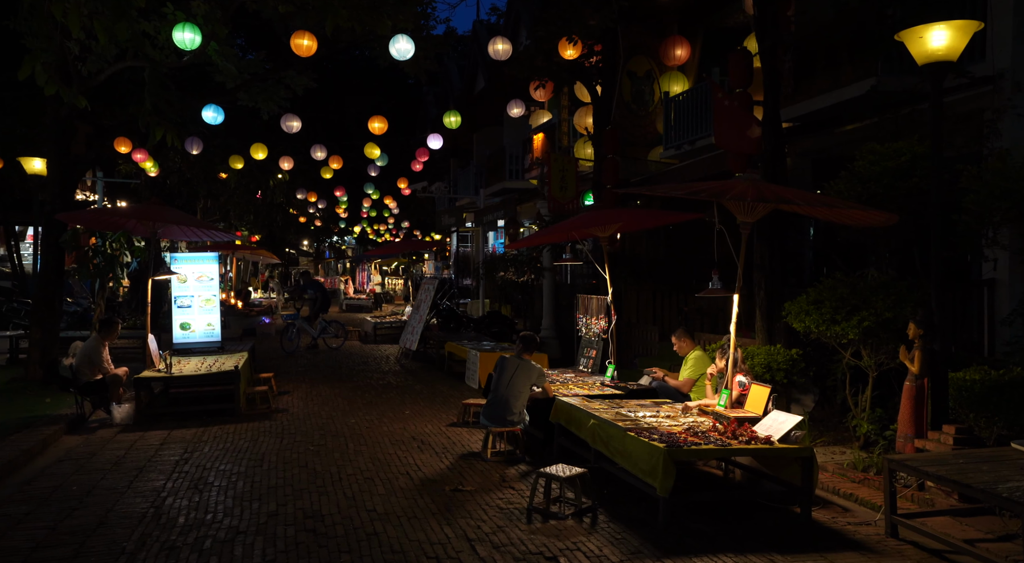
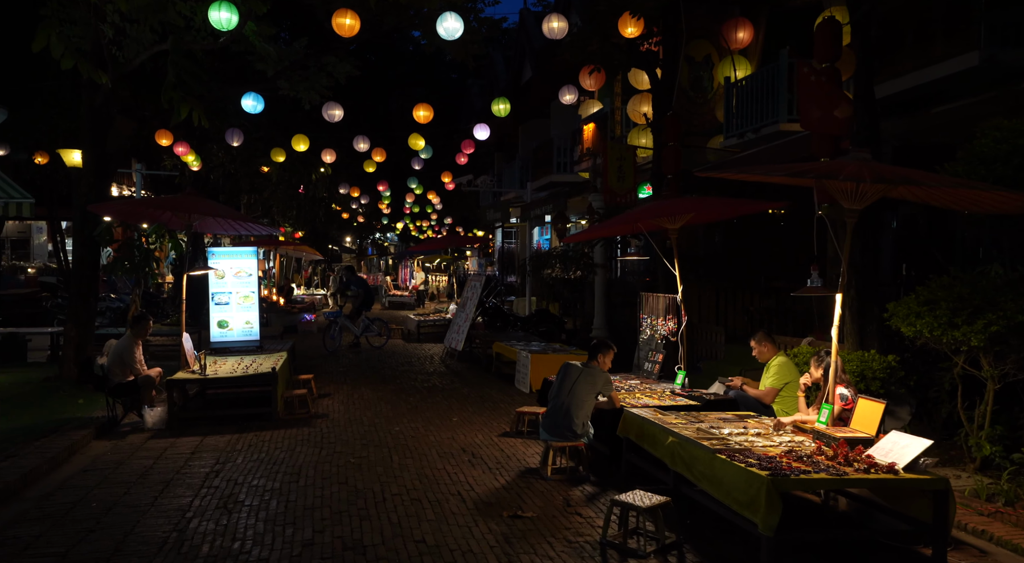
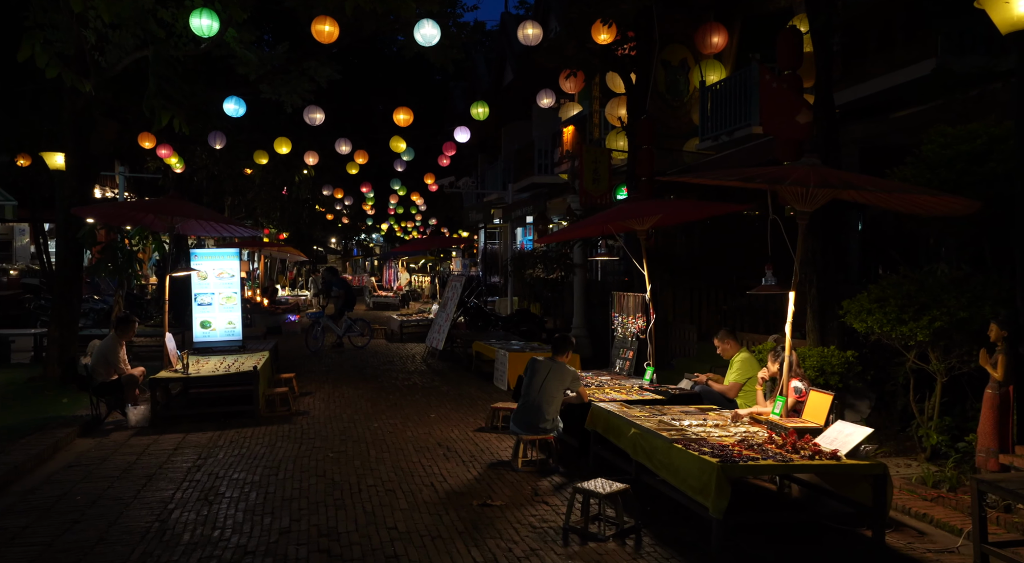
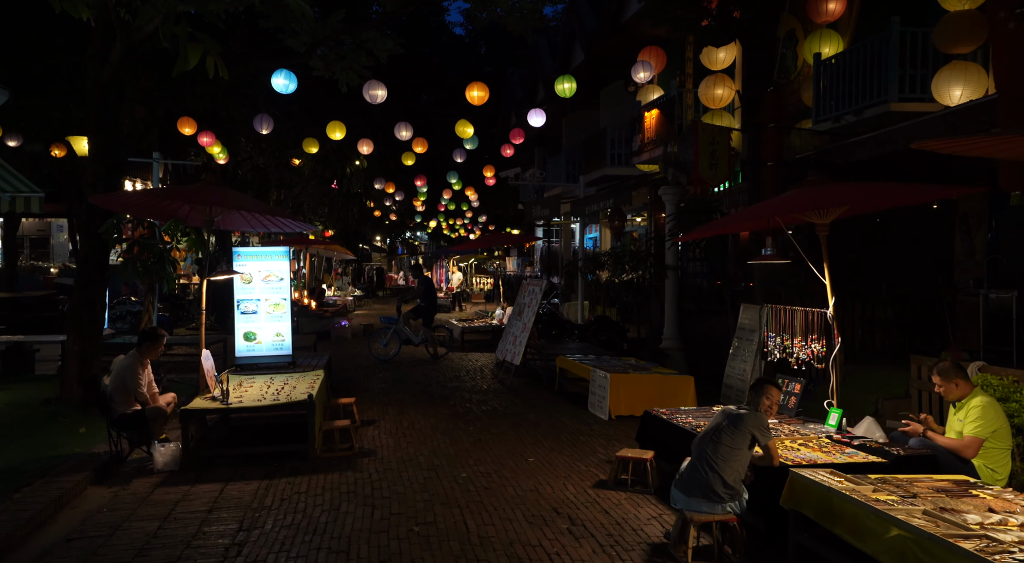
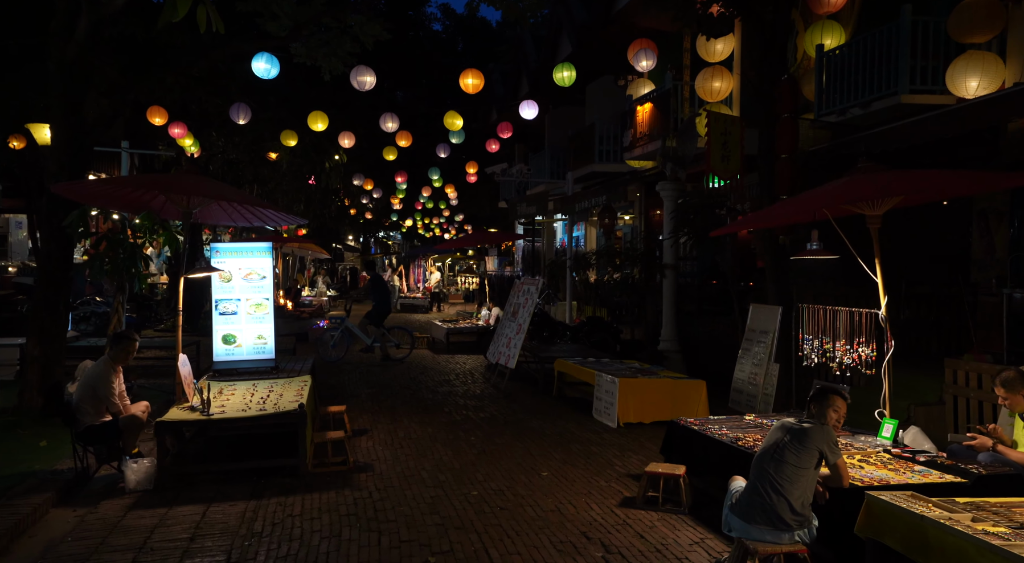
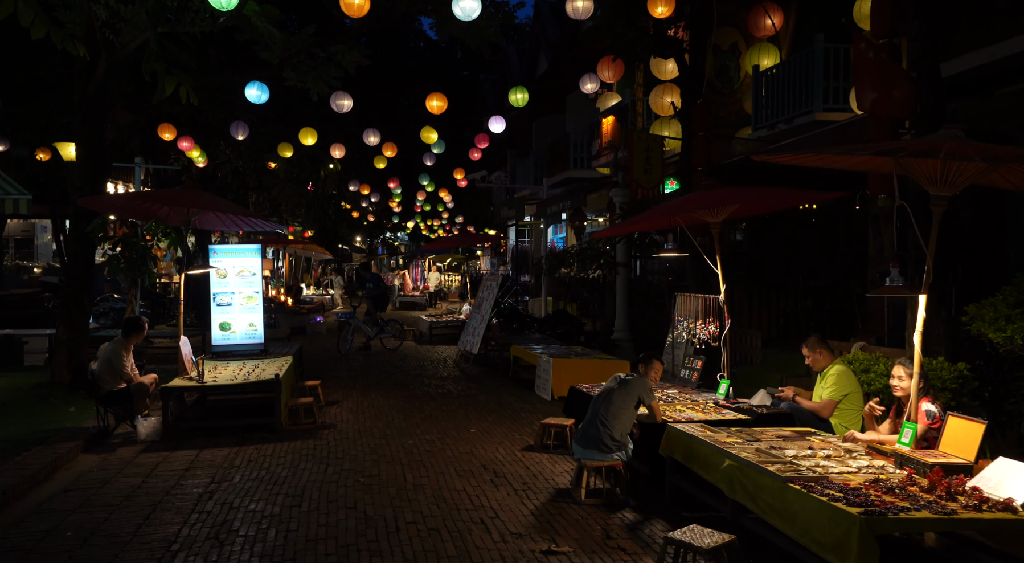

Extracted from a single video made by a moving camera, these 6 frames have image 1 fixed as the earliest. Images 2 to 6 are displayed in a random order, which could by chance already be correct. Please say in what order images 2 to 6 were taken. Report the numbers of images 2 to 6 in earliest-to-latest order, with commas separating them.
3, 2, 6, 4, 5
